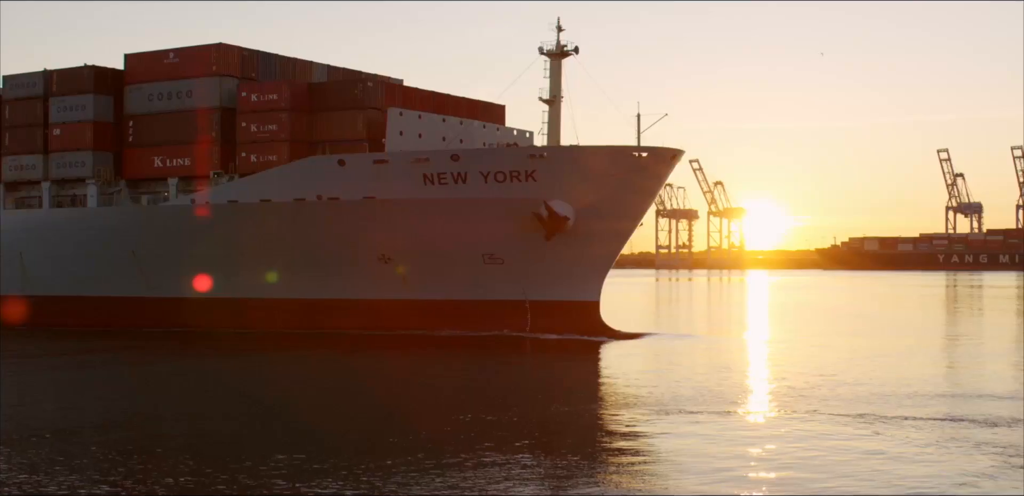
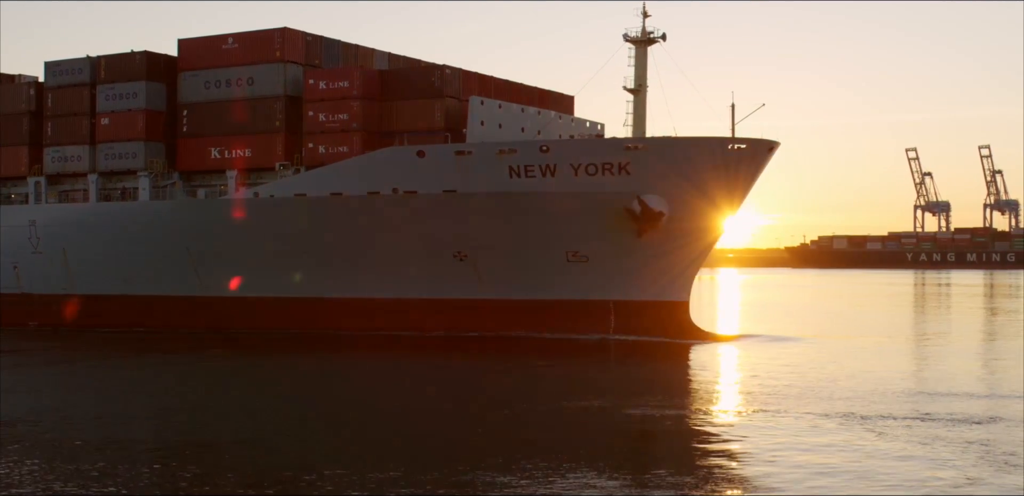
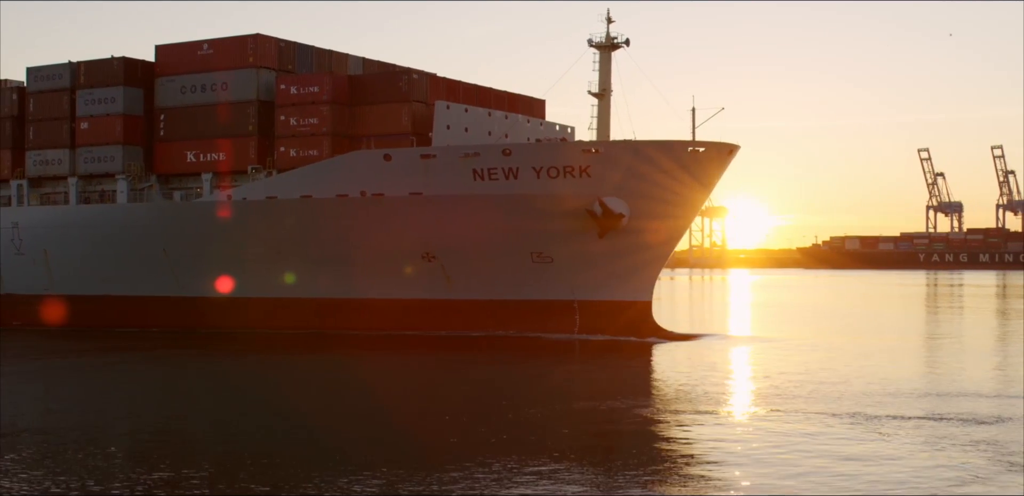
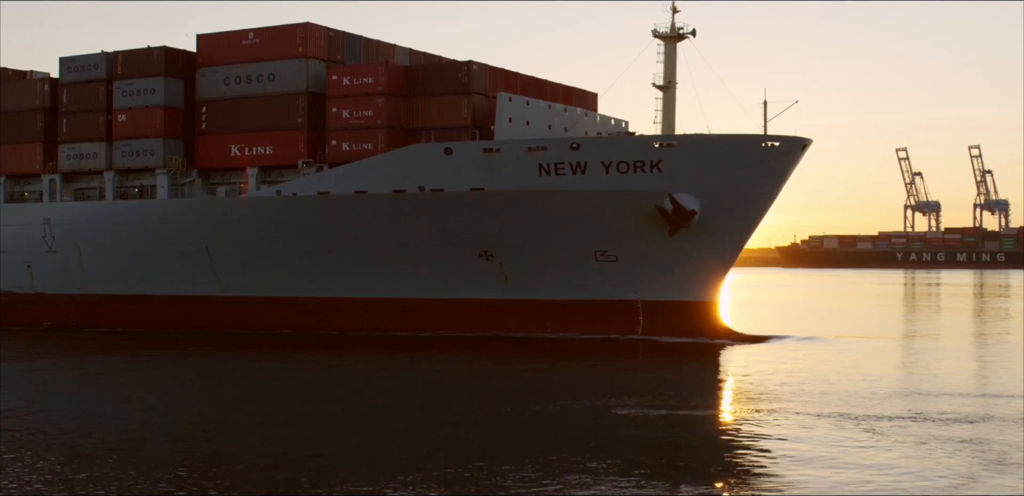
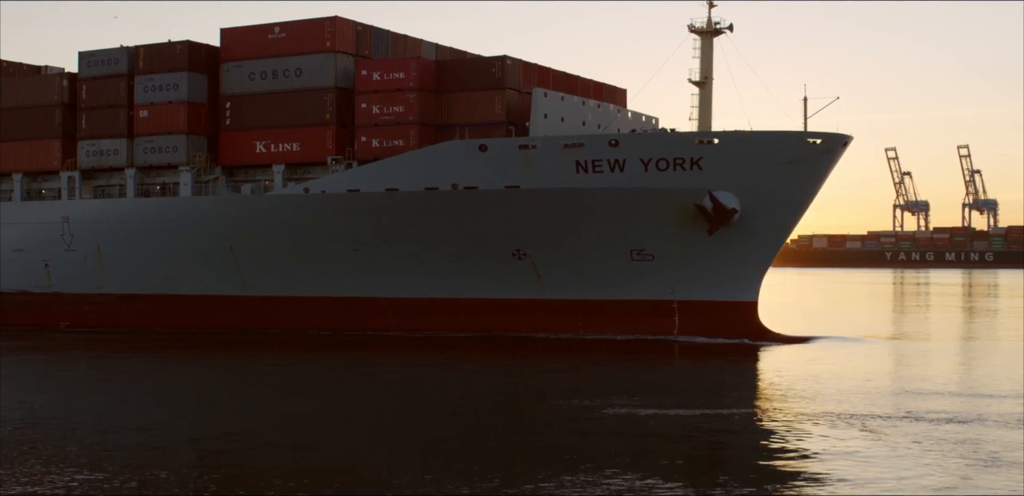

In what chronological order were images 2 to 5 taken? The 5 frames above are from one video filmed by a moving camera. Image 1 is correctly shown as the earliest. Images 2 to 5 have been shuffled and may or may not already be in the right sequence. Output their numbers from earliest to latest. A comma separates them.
3, 2, 4, 5
